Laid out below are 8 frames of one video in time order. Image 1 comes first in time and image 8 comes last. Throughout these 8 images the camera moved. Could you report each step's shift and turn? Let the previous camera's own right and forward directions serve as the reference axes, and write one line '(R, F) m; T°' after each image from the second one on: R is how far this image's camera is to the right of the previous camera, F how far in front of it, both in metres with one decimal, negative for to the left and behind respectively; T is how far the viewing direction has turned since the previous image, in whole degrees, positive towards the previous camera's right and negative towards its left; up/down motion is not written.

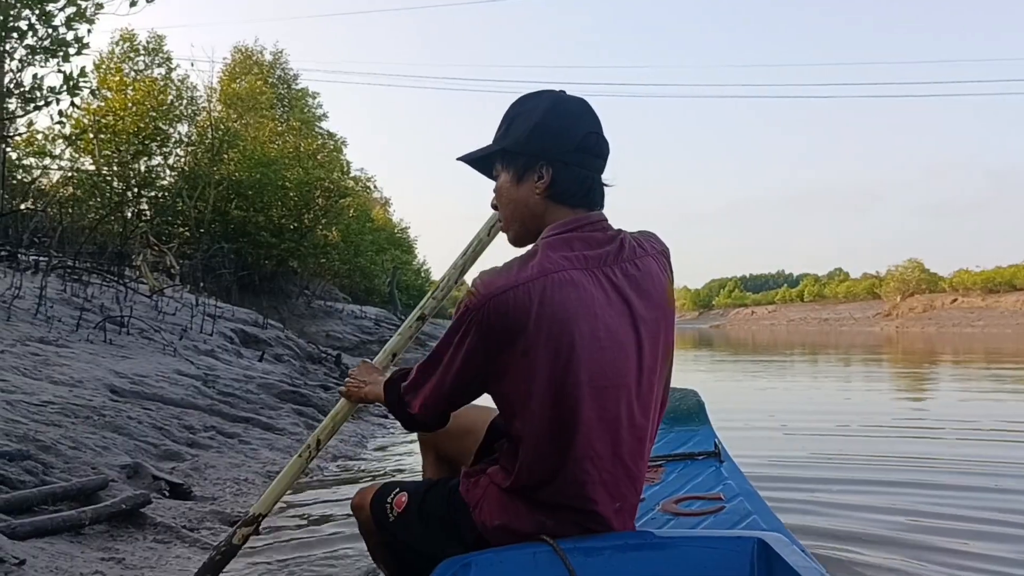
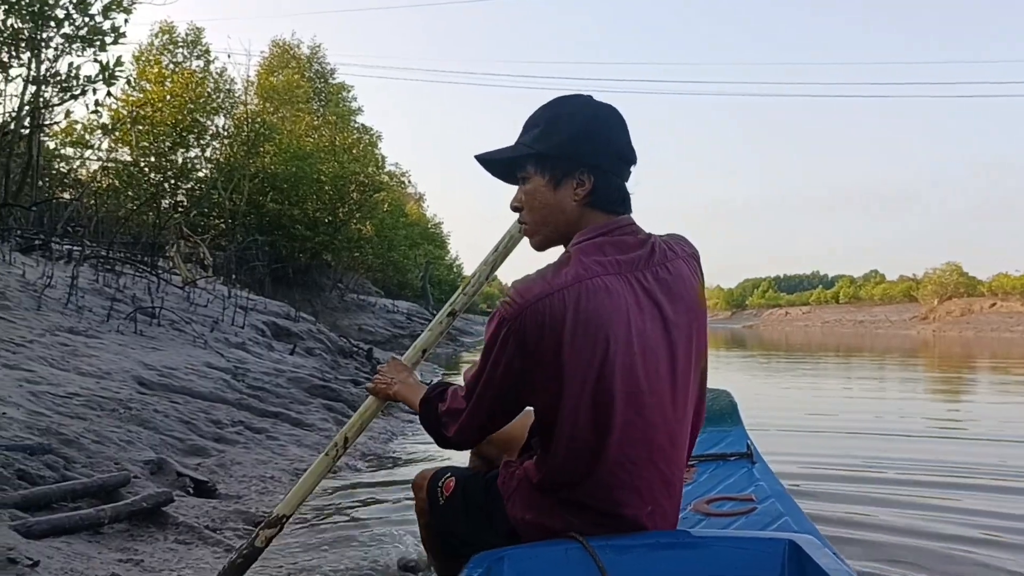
(0.0, +0.2) m; -2°
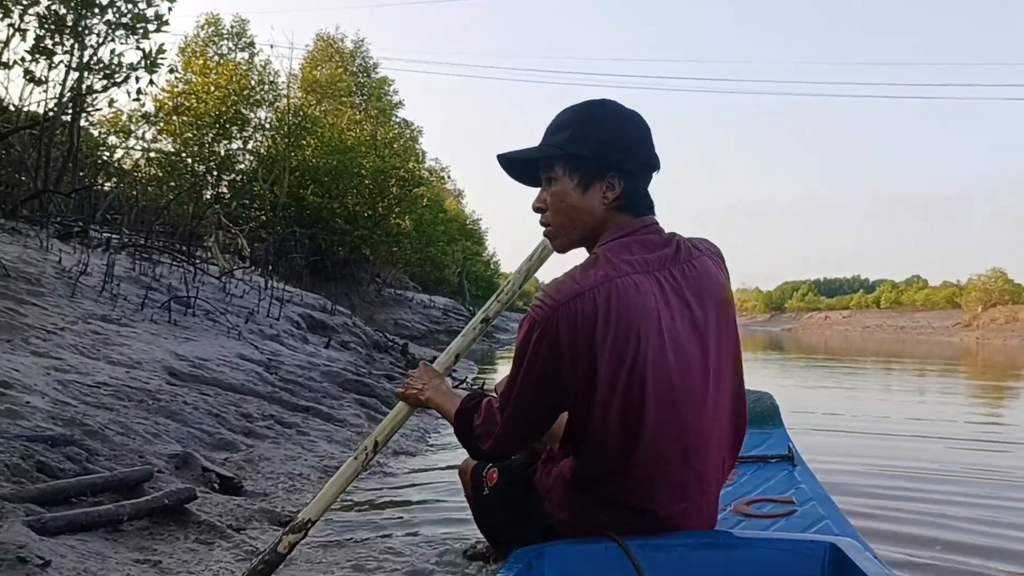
(0.0, +0.2) m; -2°
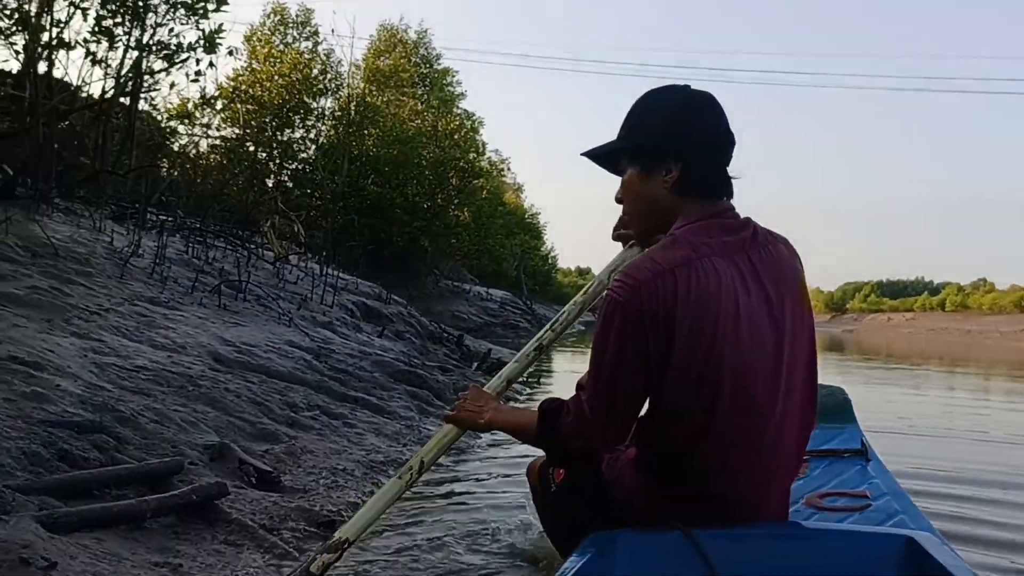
(0.0, +0.4) m; -3°
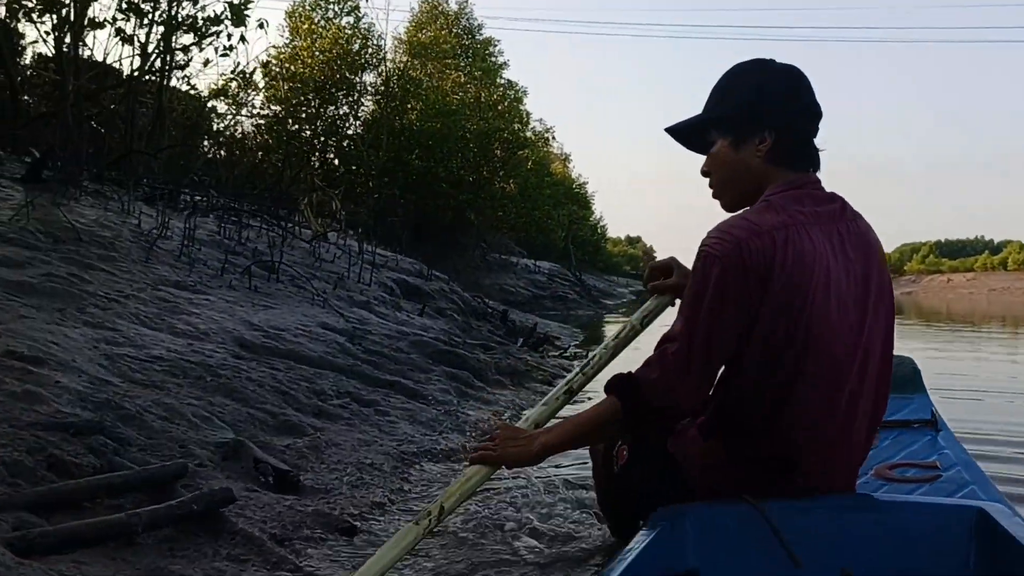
(+0.1, +0.4) m; -3°
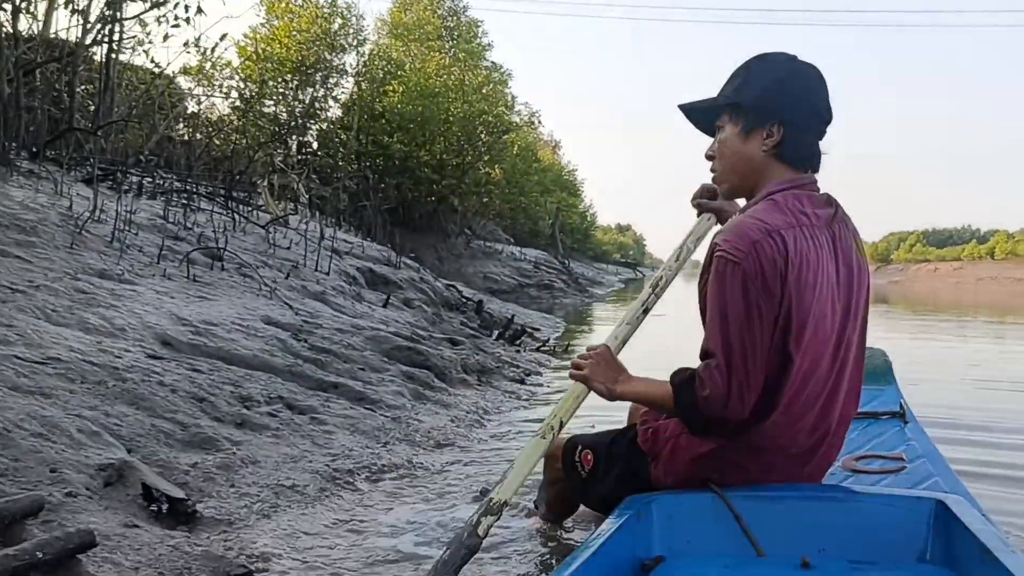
(+0.2, +0.6) m; +1°
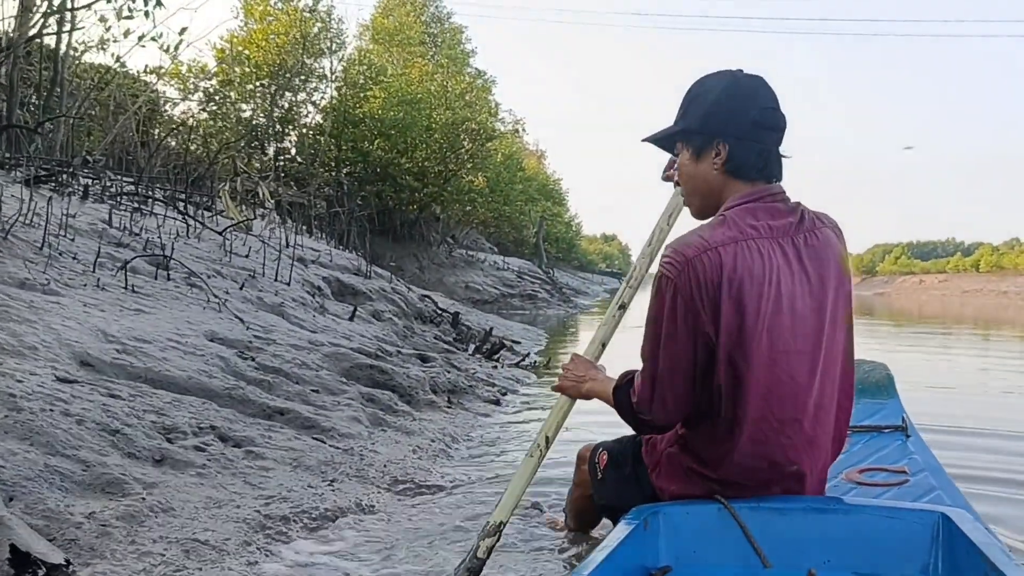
(+0.1, +0.6) m; +1°
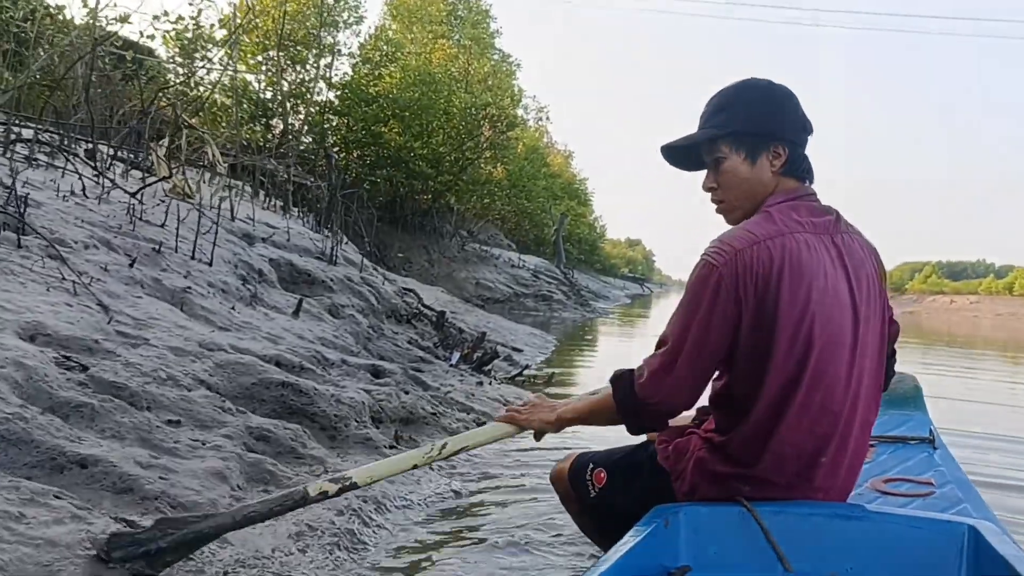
(+0.2, +1.9) m; -1°
